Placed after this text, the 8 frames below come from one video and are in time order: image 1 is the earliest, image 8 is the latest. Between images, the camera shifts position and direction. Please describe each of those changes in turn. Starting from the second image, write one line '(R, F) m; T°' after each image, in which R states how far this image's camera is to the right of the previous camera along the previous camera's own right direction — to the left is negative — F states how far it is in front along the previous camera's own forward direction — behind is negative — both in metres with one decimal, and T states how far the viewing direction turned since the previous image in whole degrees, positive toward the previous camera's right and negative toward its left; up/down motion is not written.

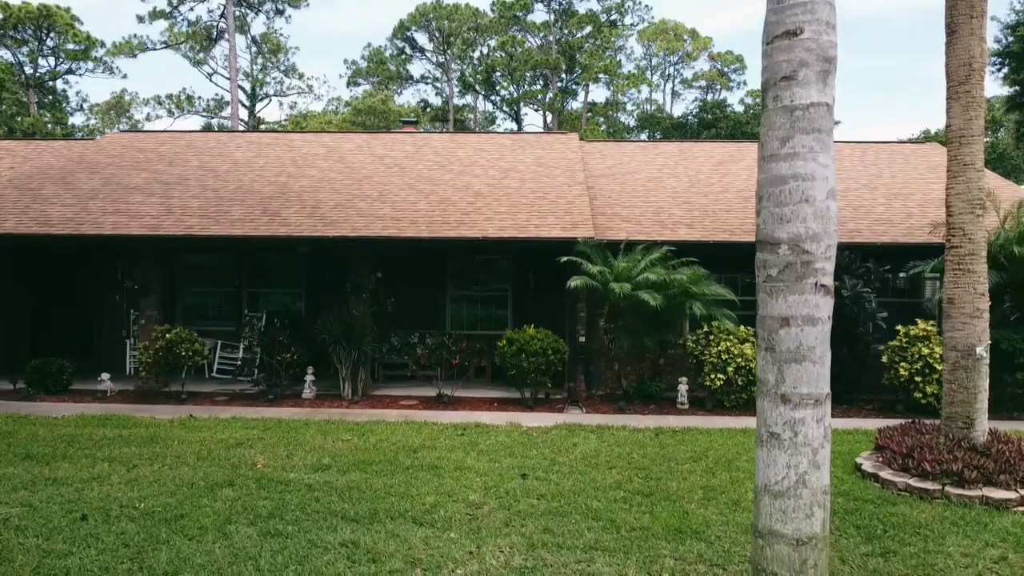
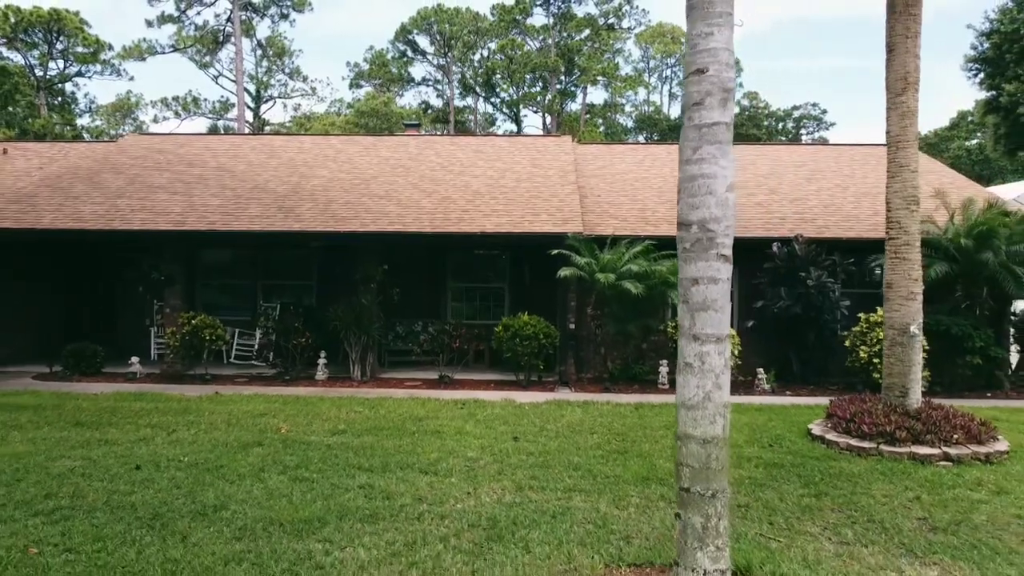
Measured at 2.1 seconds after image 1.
(0.0, -1.0) m; 0°
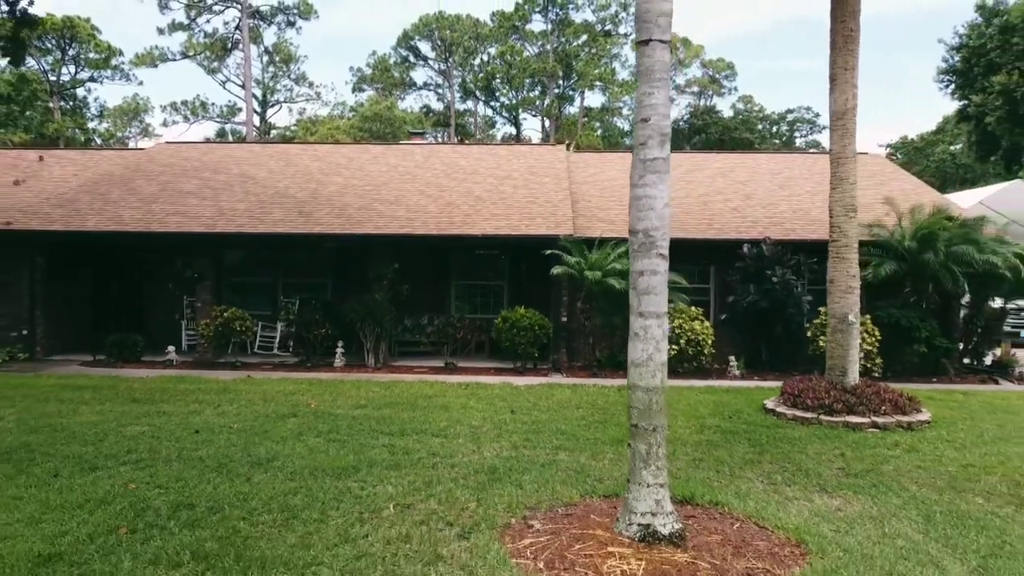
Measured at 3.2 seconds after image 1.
(0.0, -1.3) m; 0°
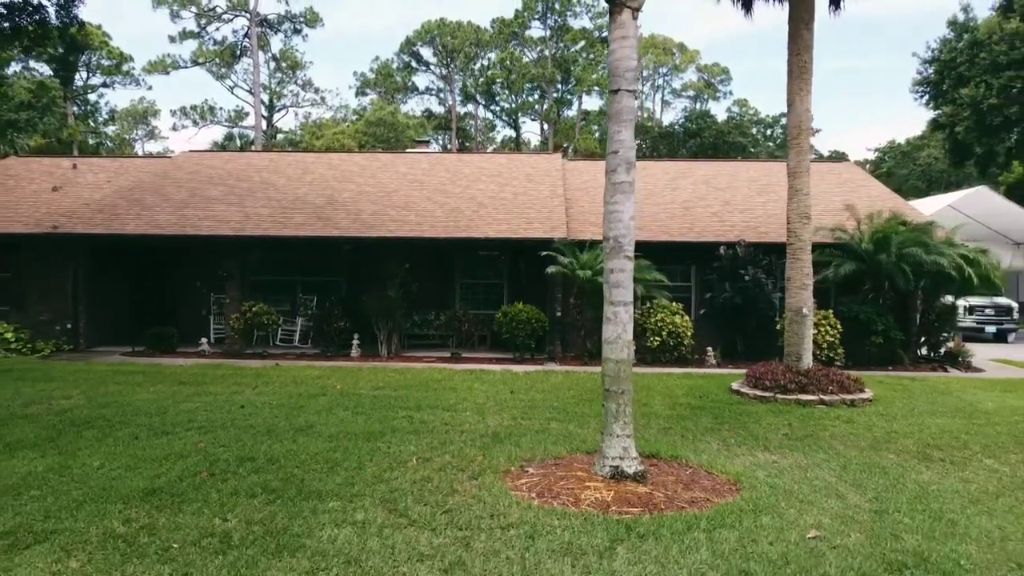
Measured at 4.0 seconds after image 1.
(0.0, -1.4) m; 0°
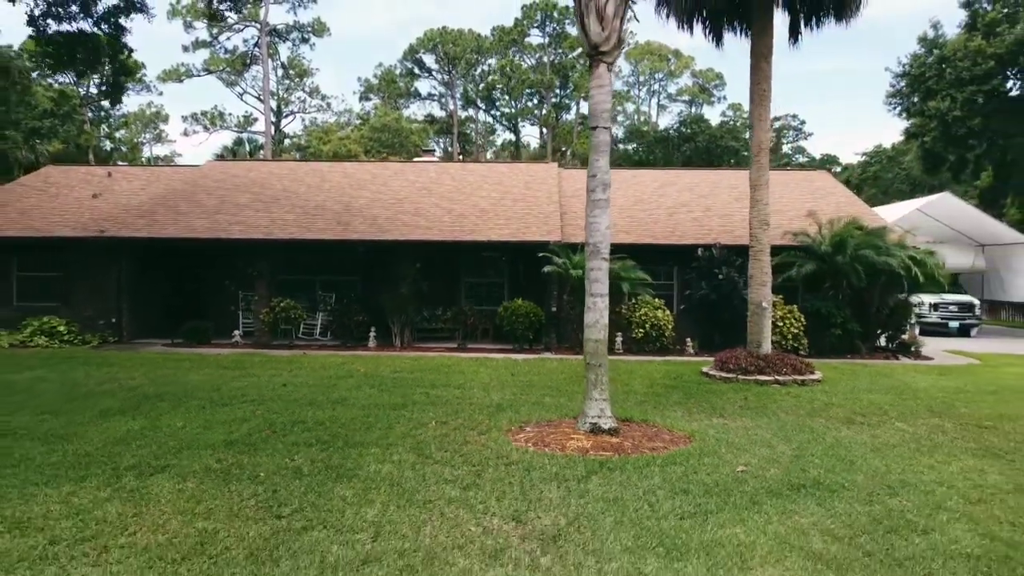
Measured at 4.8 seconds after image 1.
(0.0, -1.7) m; 0°
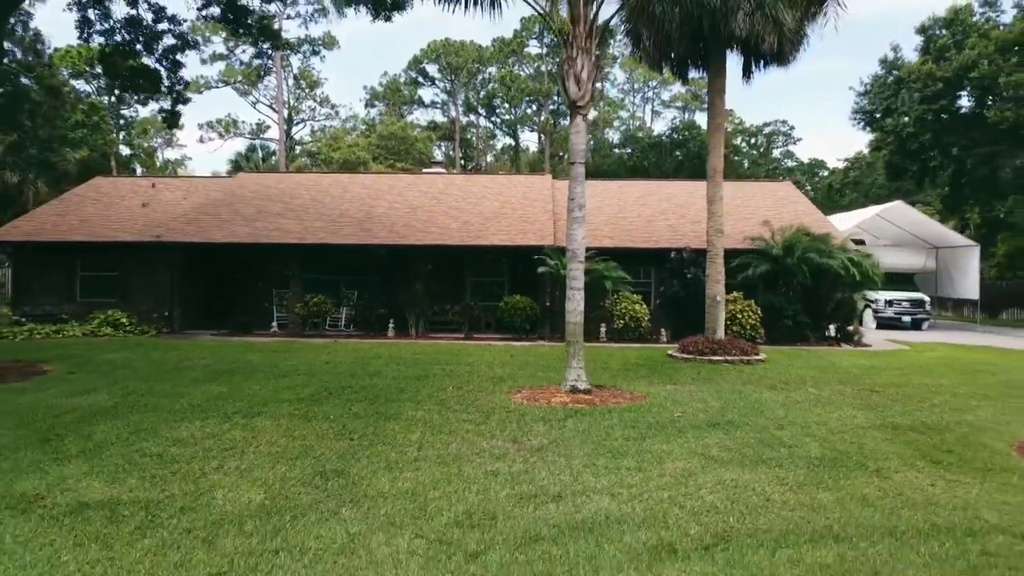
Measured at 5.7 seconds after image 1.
(0.0, -2.6) m; 0°
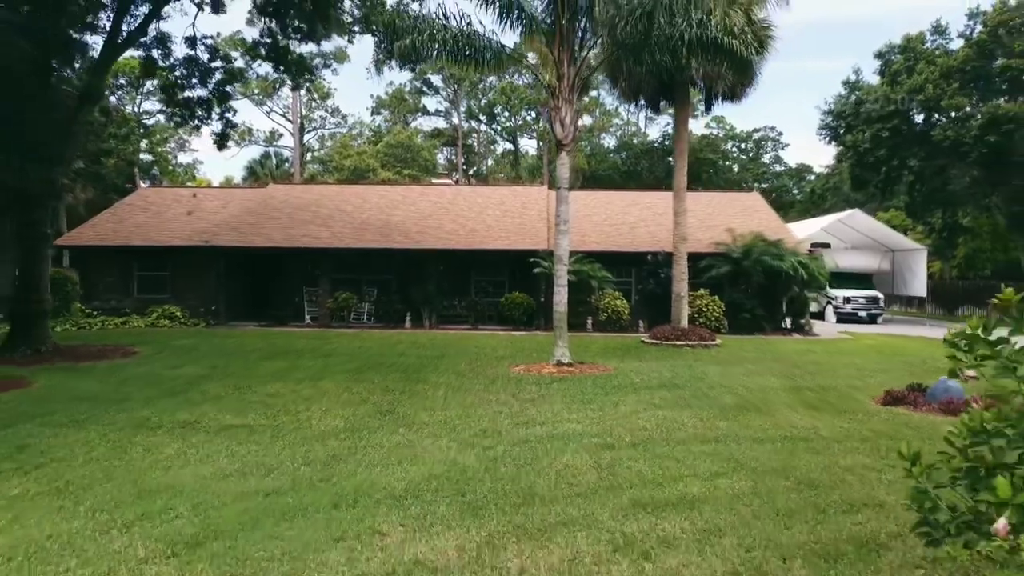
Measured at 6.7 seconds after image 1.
(0.0, -3.0) m; 0°
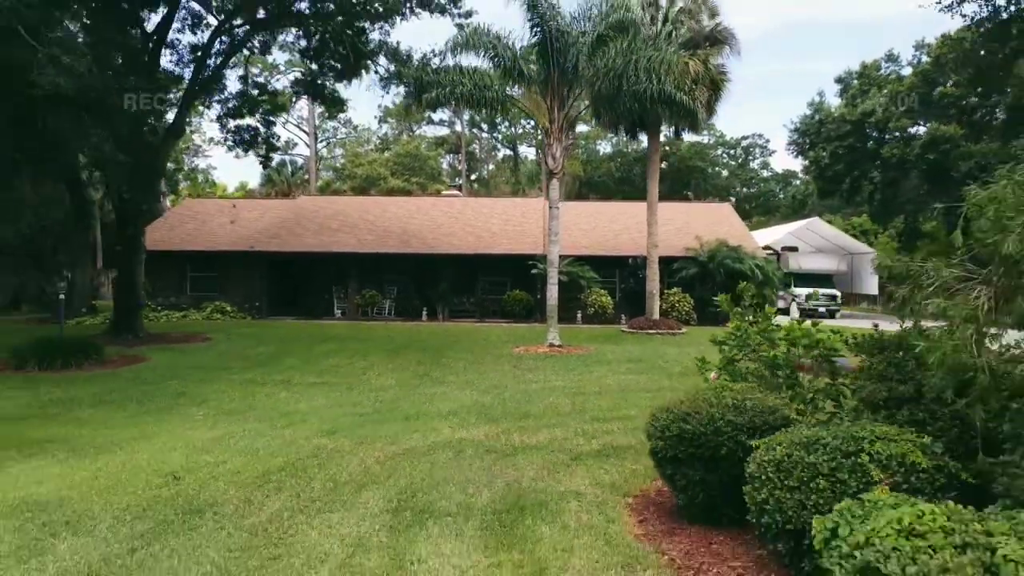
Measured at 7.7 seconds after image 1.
(0.0, -3.7) m; 0°
